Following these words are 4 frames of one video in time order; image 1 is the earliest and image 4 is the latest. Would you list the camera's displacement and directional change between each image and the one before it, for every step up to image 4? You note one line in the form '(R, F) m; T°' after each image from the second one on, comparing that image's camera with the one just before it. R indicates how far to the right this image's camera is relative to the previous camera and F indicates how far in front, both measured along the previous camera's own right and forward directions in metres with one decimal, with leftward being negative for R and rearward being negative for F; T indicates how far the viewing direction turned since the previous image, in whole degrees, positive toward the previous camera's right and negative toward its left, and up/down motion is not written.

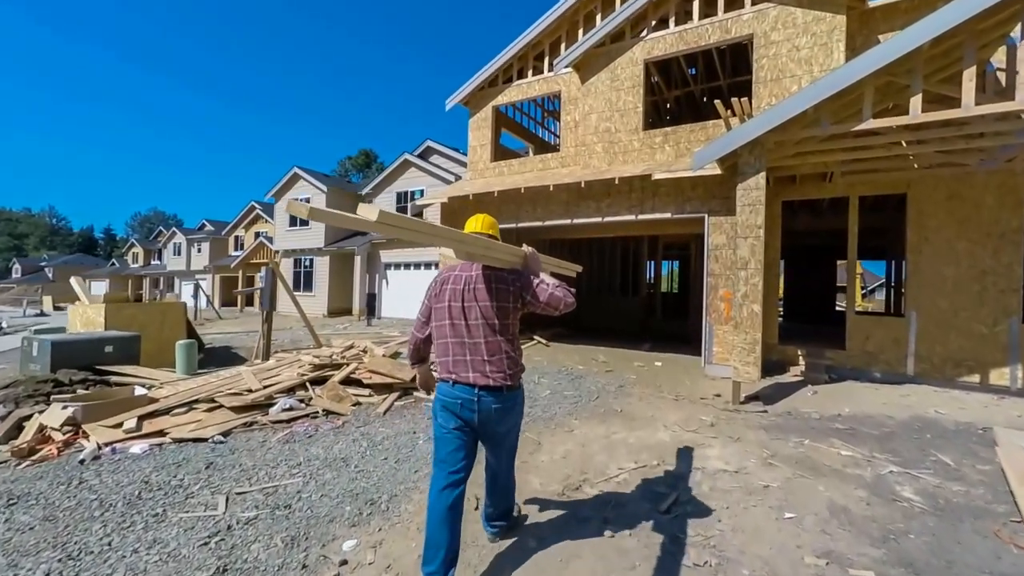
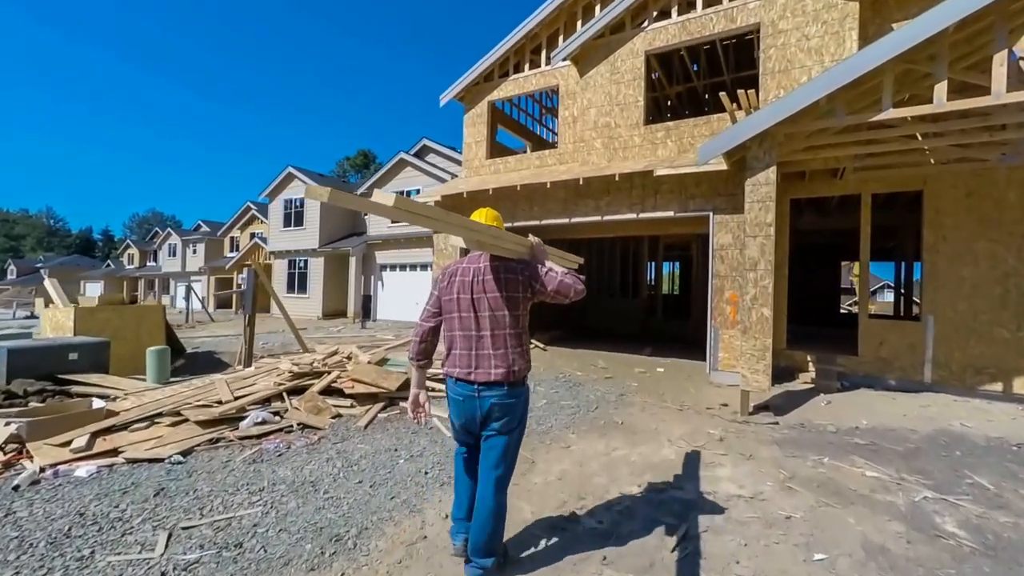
(+0.1, +0.4) m; 0°
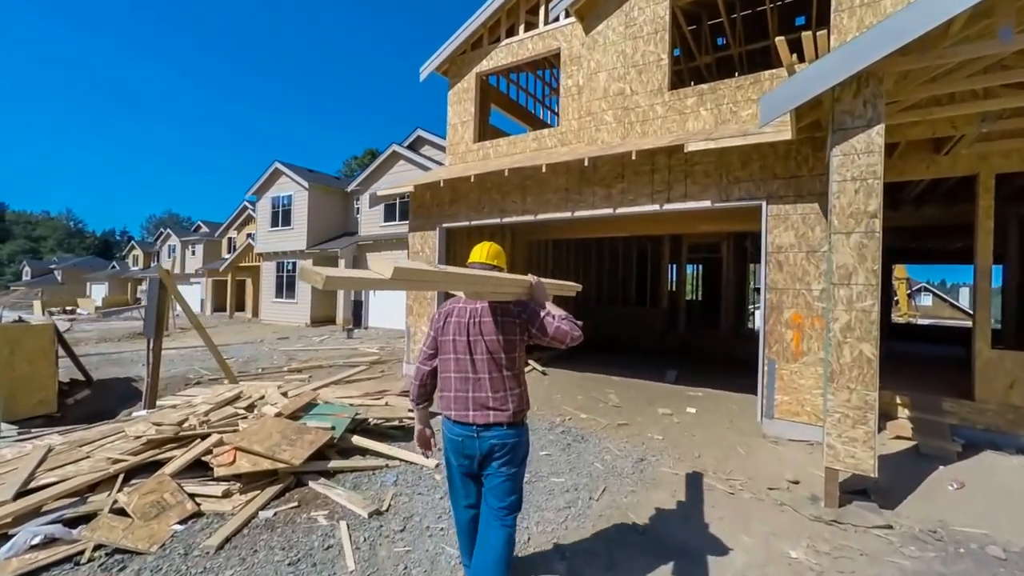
(+0.4, +1.9) m; -2°
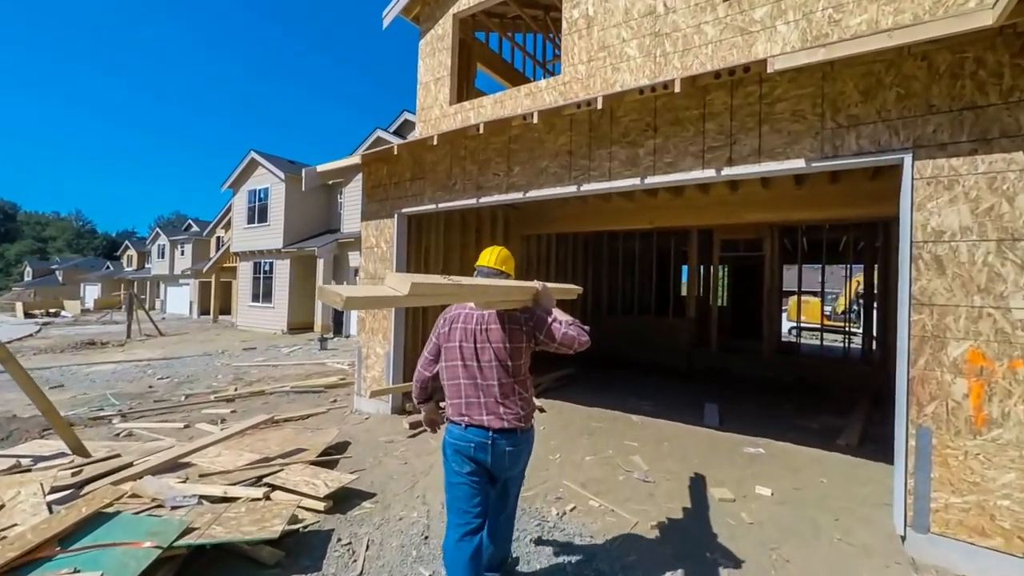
(+0.3, +2.2) m; -1°
